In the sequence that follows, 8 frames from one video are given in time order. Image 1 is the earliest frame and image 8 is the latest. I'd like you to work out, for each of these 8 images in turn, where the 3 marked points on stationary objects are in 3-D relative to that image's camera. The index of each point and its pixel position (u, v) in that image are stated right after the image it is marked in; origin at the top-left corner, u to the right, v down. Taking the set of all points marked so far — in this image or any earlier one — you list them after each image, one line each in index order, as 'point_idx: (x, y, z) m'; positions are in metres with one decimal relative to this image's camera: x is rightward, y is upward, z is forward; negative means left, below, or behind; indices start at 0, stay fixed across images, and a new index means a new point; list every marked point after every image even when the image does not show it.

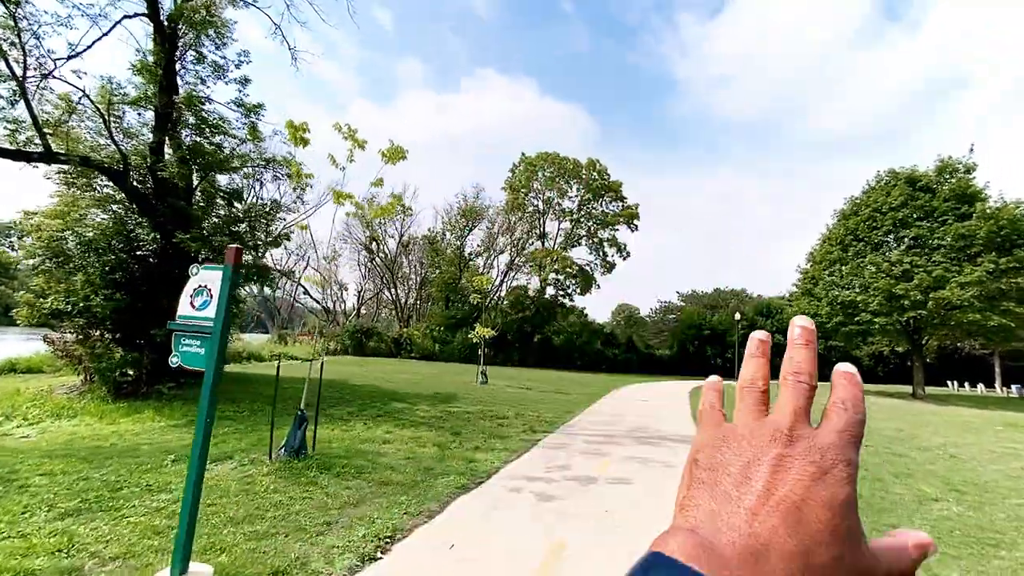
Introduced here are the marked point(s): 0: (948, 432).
0: (+11.5, -3.8, +12.9) m
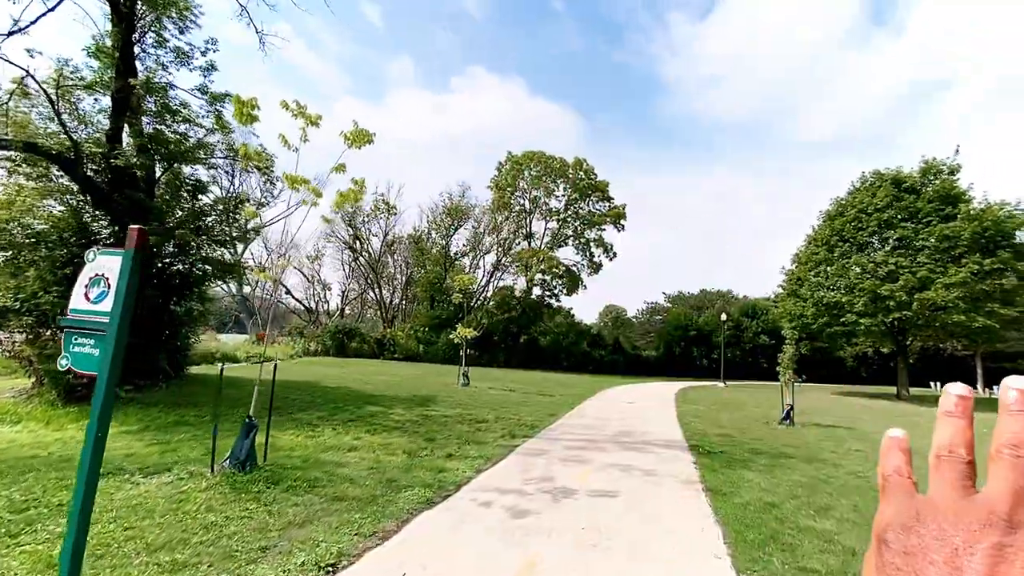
0: (+11.0, -3.8, +12.7) m
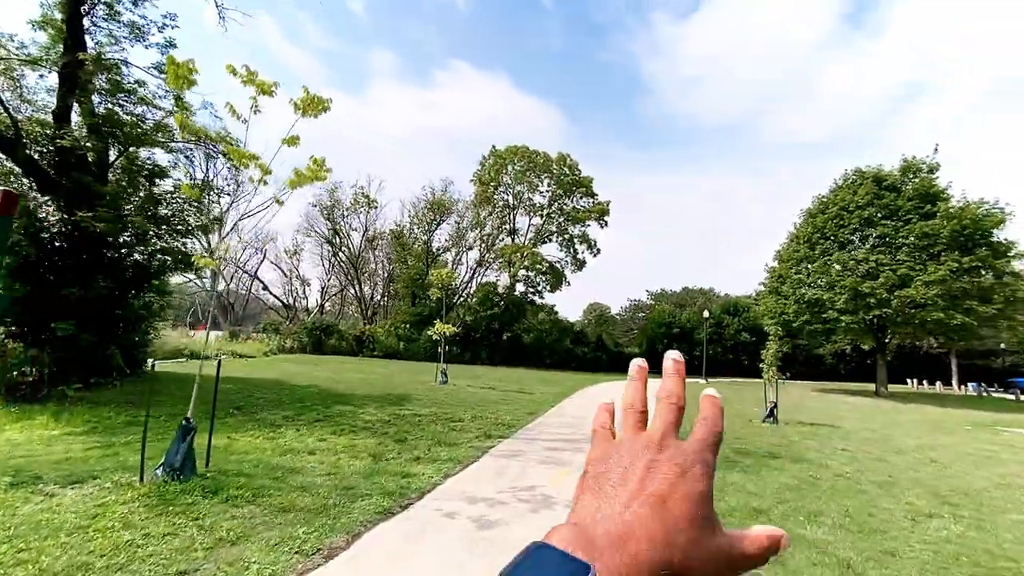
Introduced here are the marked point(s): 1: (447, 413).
0: (+10.5, -3.7, +12.5) m
1: (-1.5, -3.0, +11.5) m
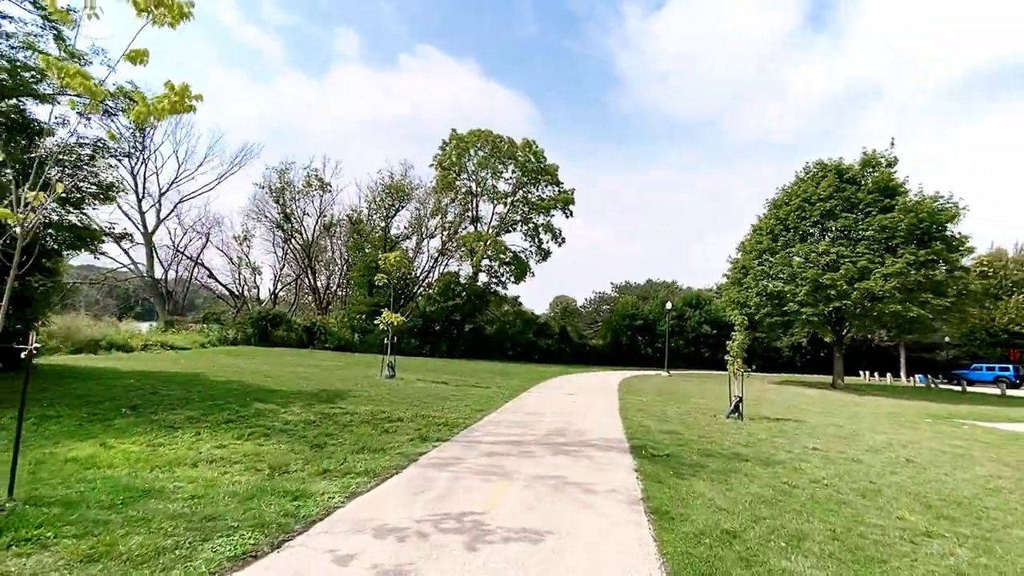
0: (+9.2, -3.4, +12.1) m
1: (-2.7, -2.6, +10.2) m
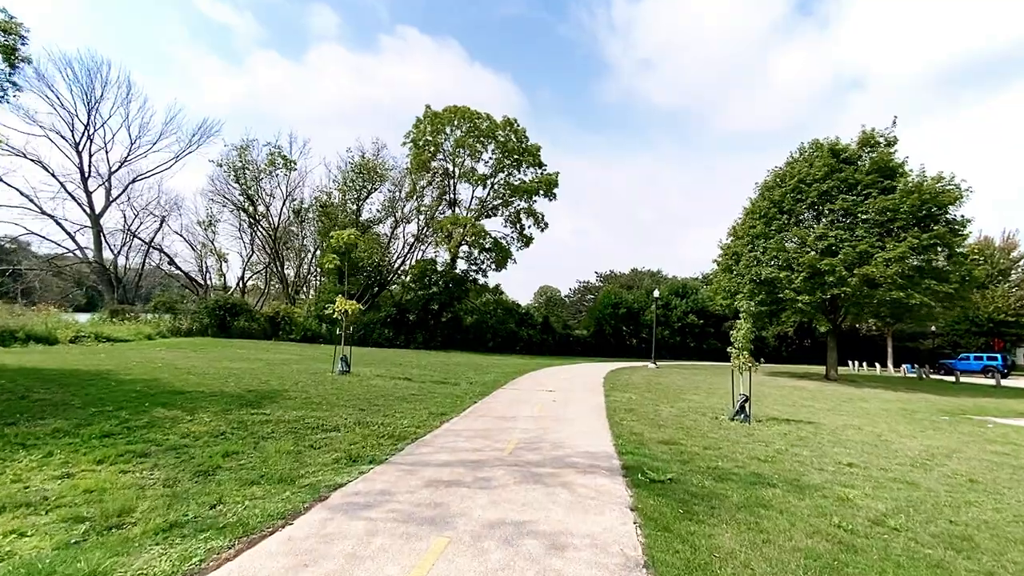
0: (+8.5, -3.0, +10.6) m
1: (-3.3, -2.2, +8.3) m
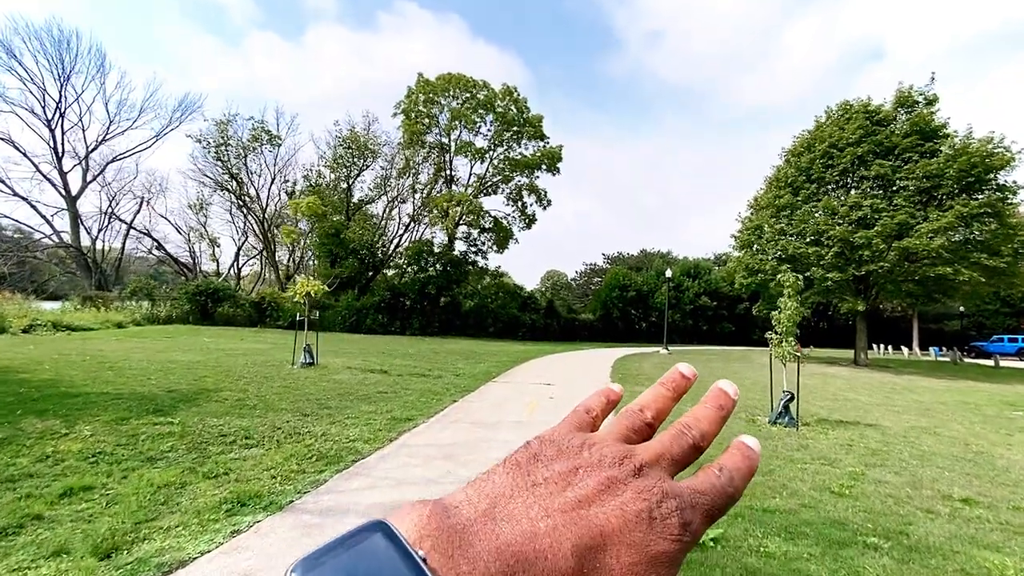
0: (+8.3, -2.4, +8.6) m
1: (-3.6, -1.8, +6.4) m
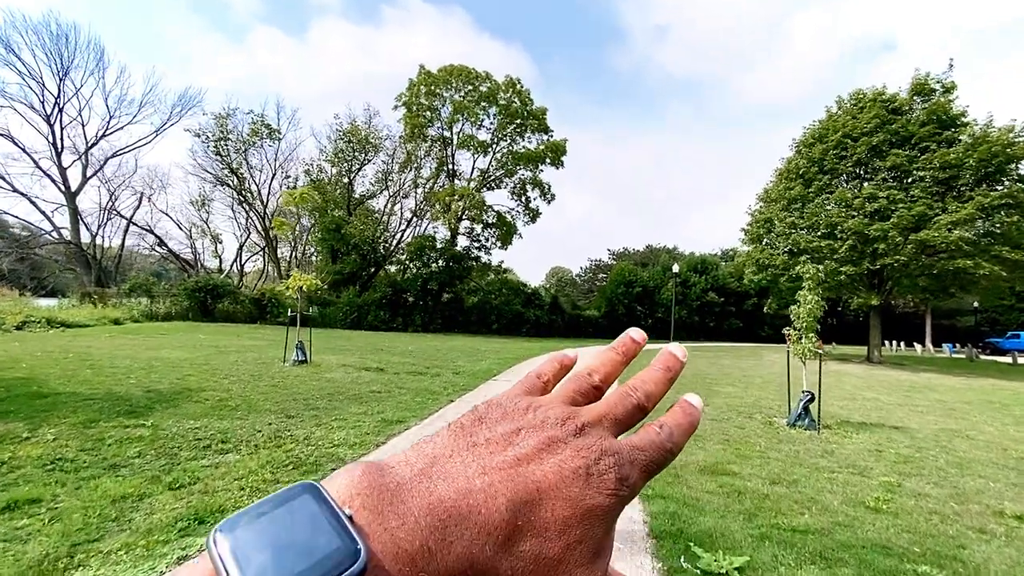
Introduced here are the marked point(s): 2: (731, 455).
0: (+8.3, -2.3, +8.0) m
1: (-3.6, -1.8, +6.0) m
2: (+2.5, -1.9, +5.6) m
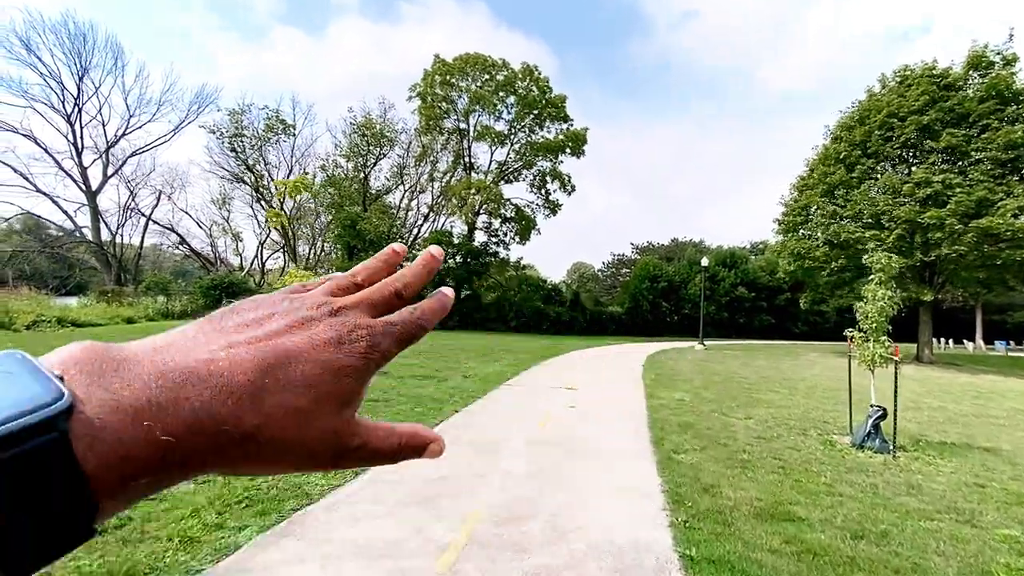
0: (+8.5, -2.2, +6.6) m
1: (-3.5, -1.7, +5.1) m
2: (+2.6, -1.9, +4.5) m
